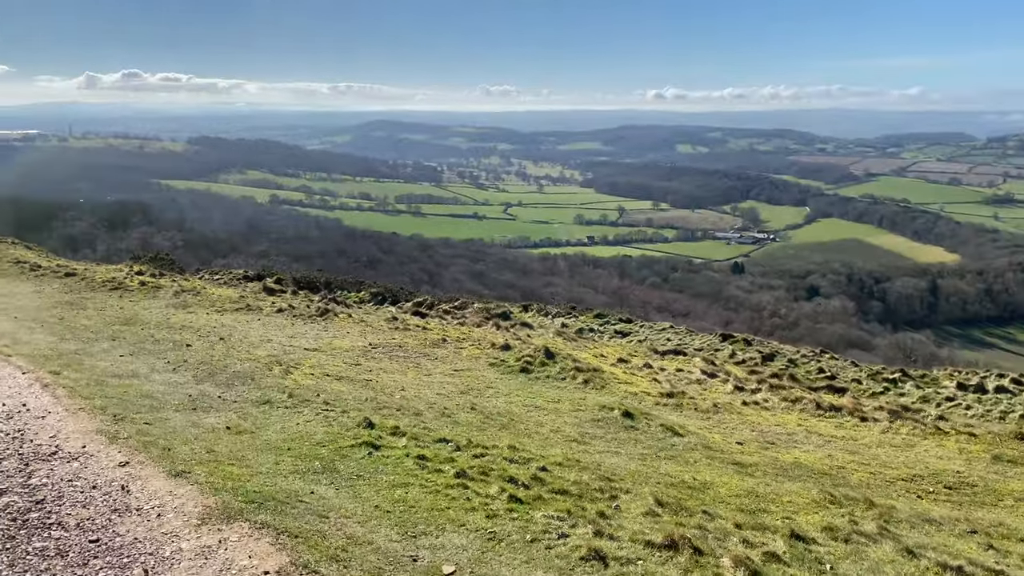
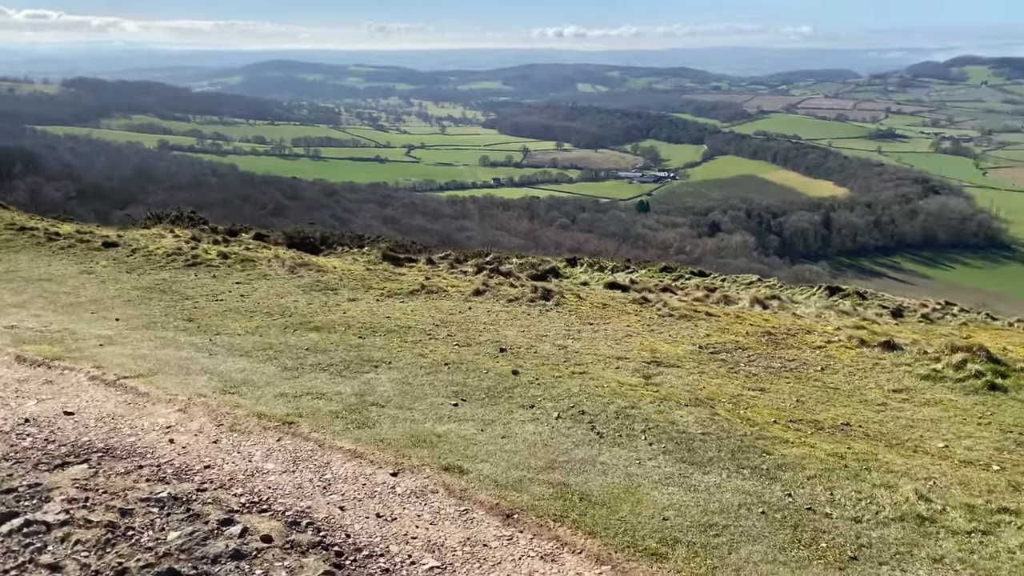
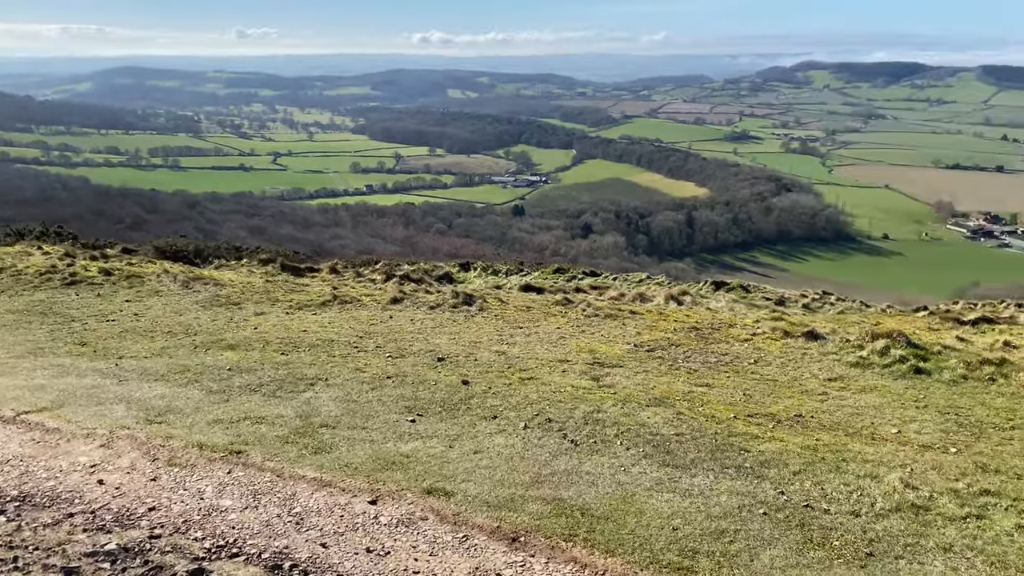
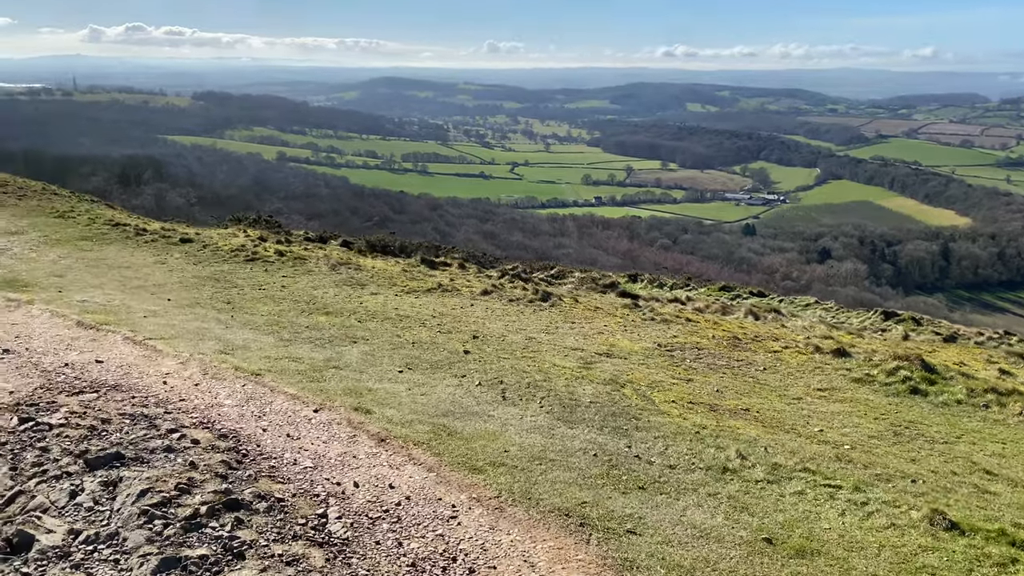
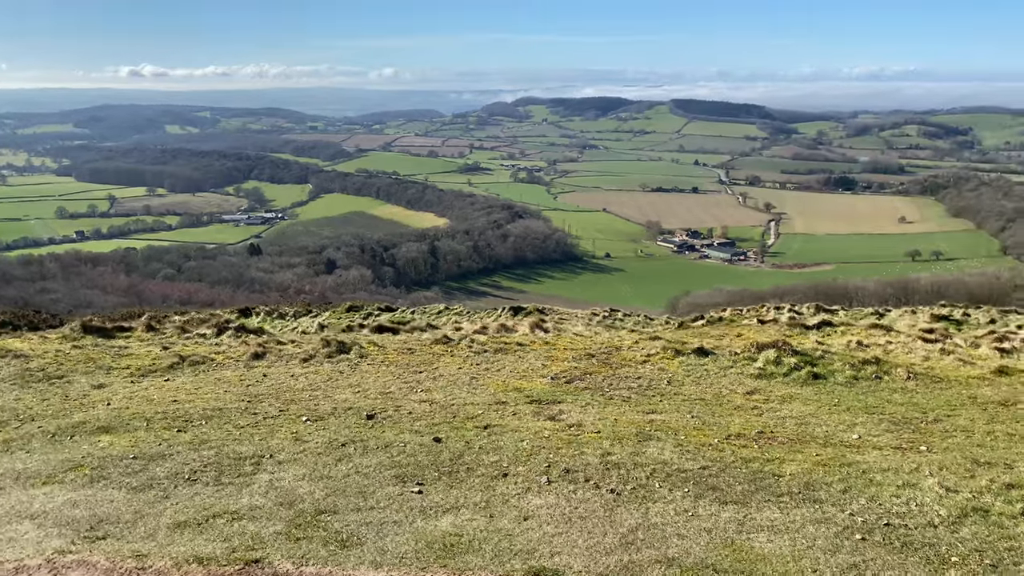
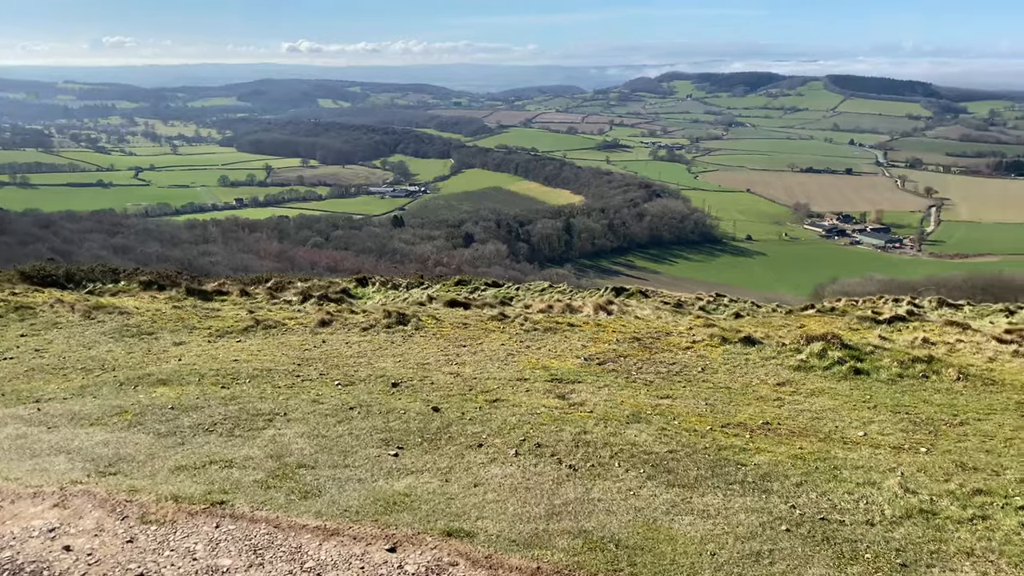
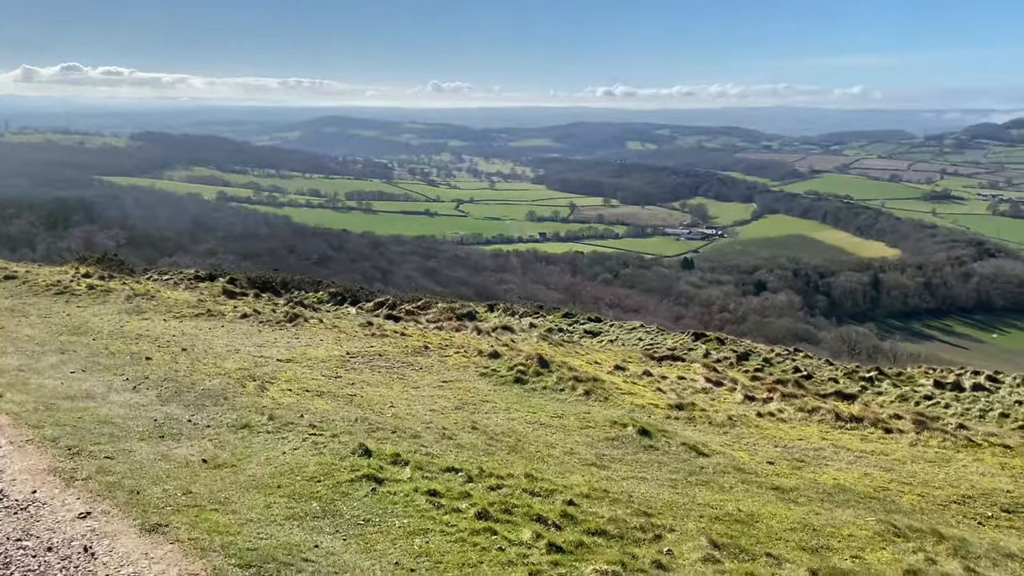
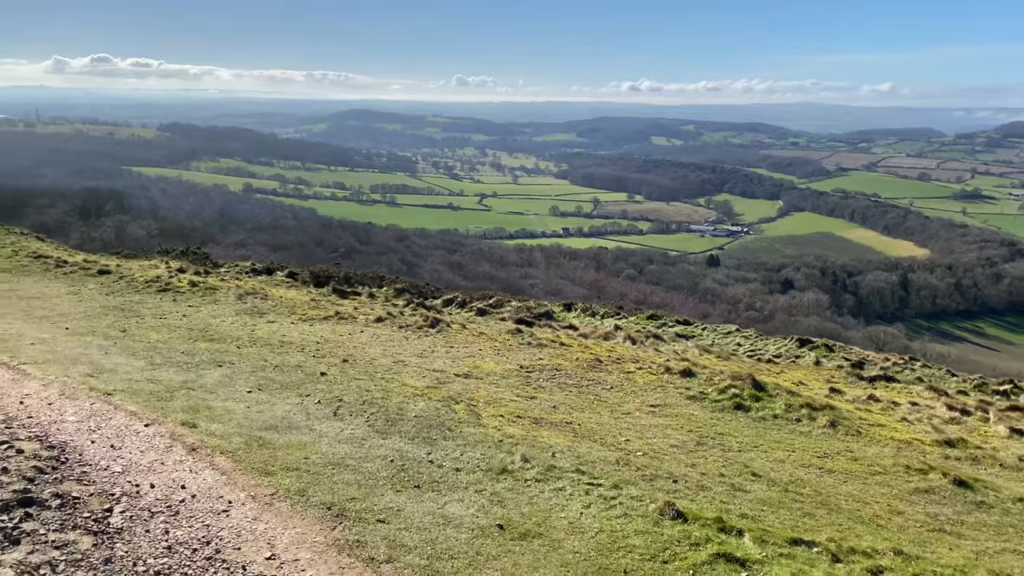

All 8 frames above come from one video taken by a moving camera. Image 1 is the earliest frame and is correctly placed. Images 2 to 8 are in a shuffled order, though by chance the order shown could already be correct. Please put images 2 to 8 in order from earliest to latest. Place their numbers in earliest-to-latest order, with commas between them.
7, 8, 4, 2, 3, 6, 5
